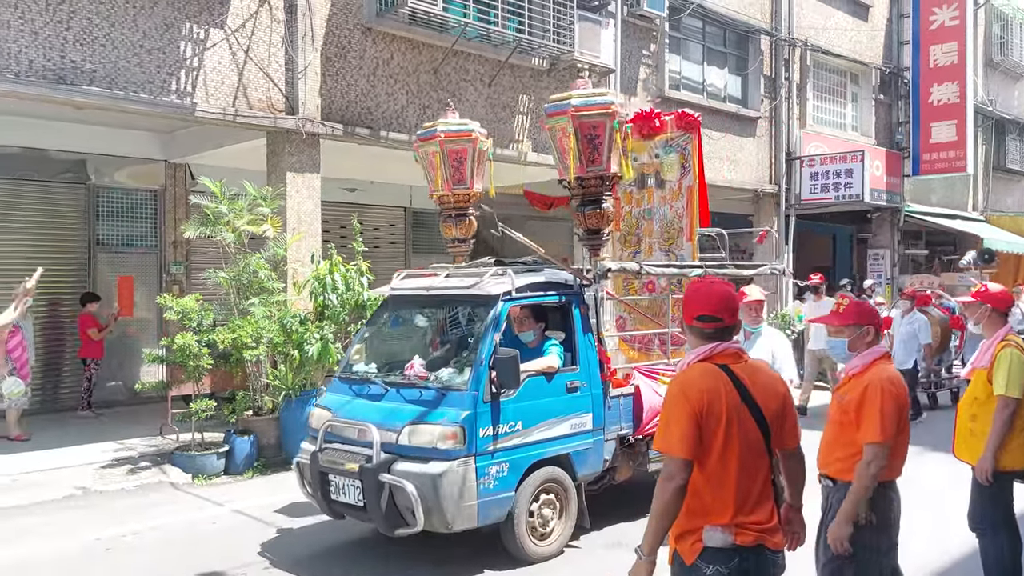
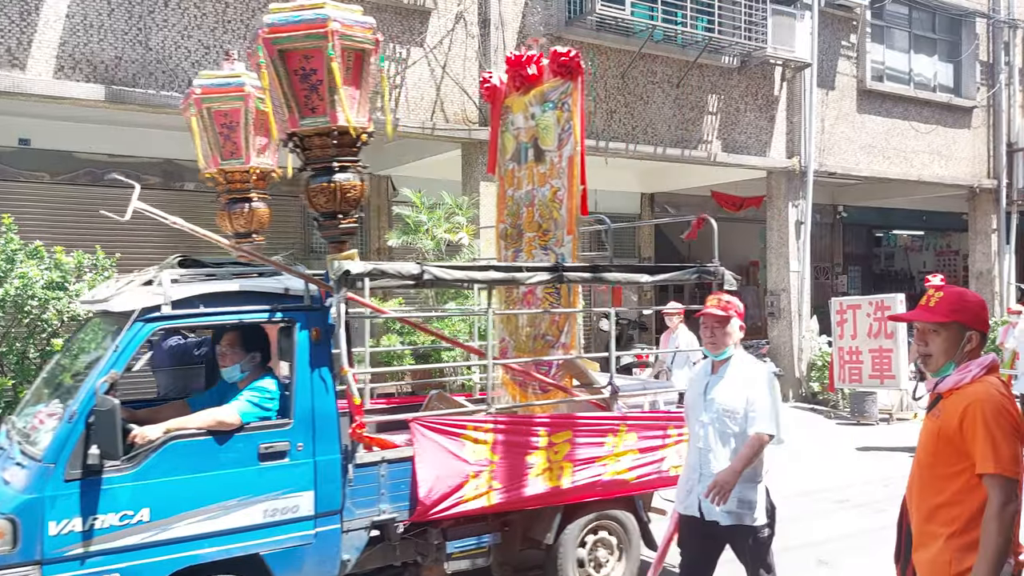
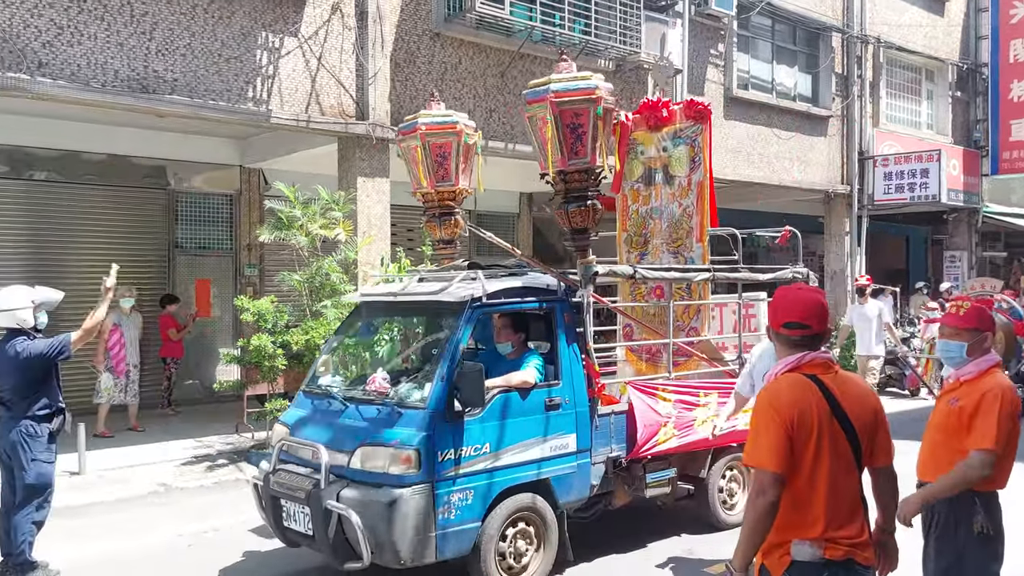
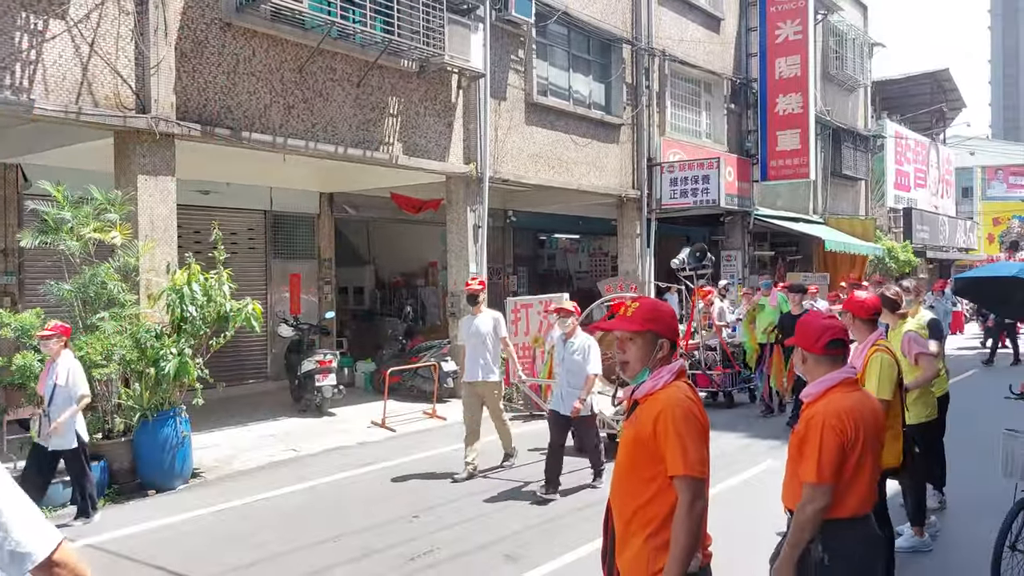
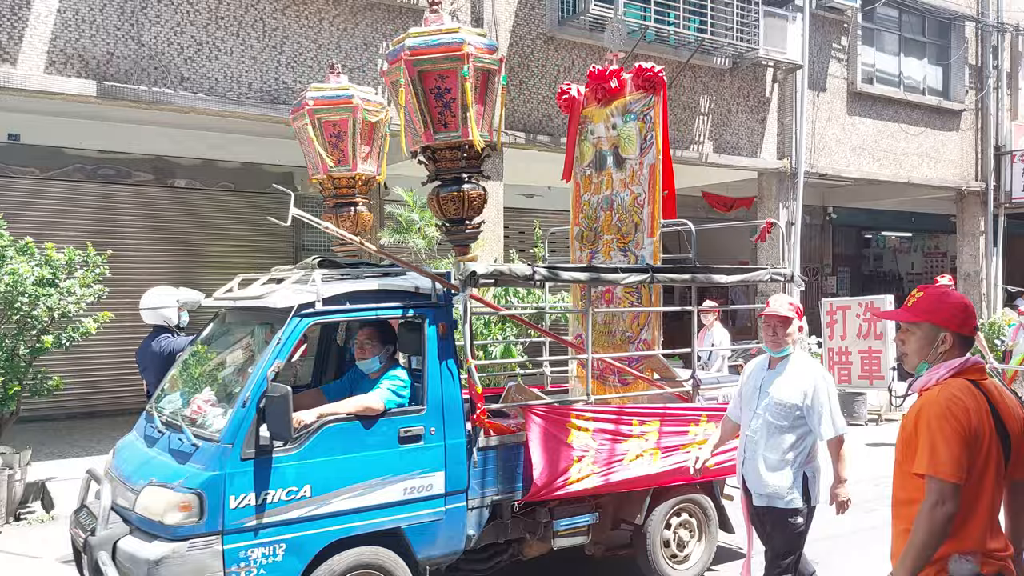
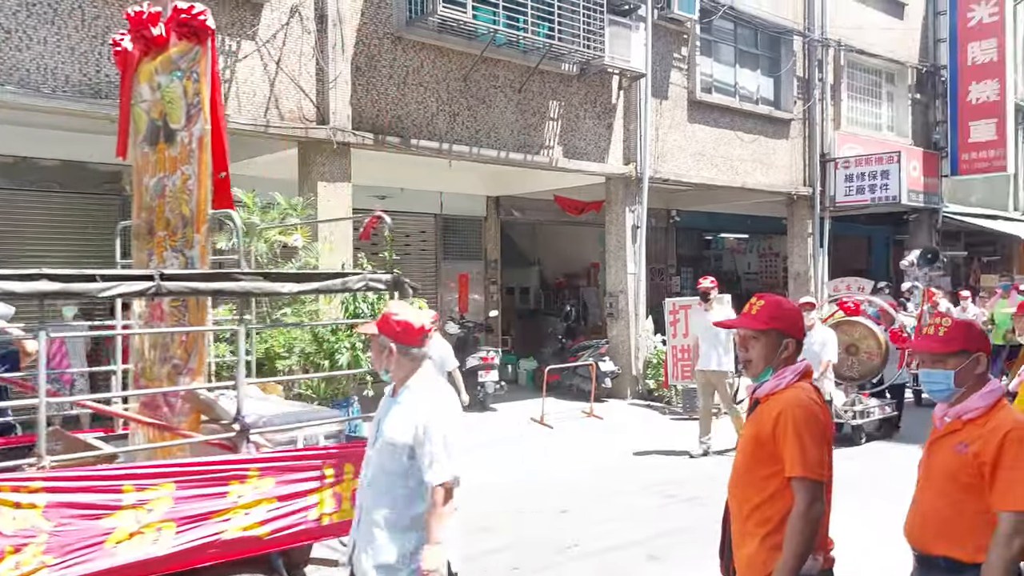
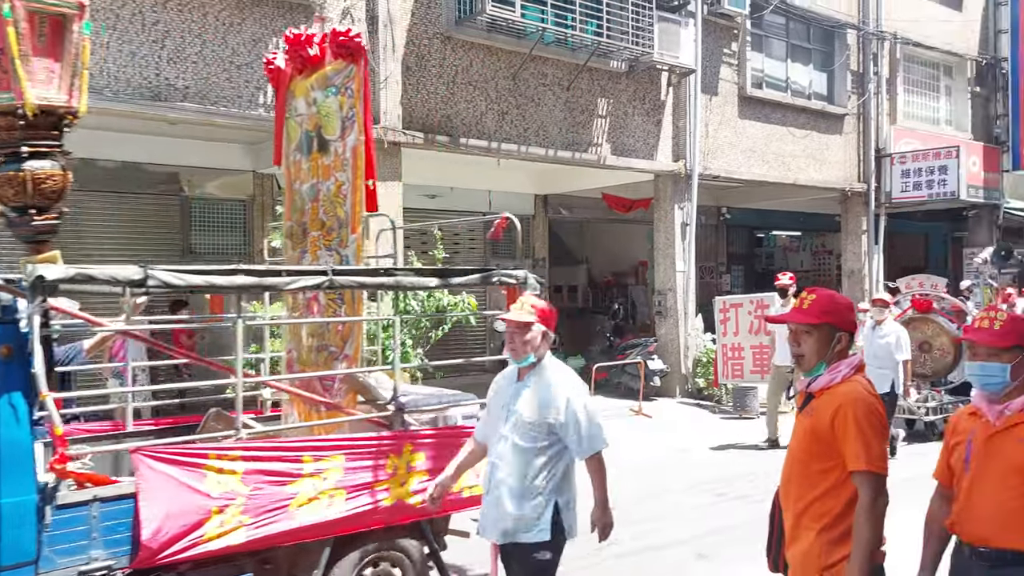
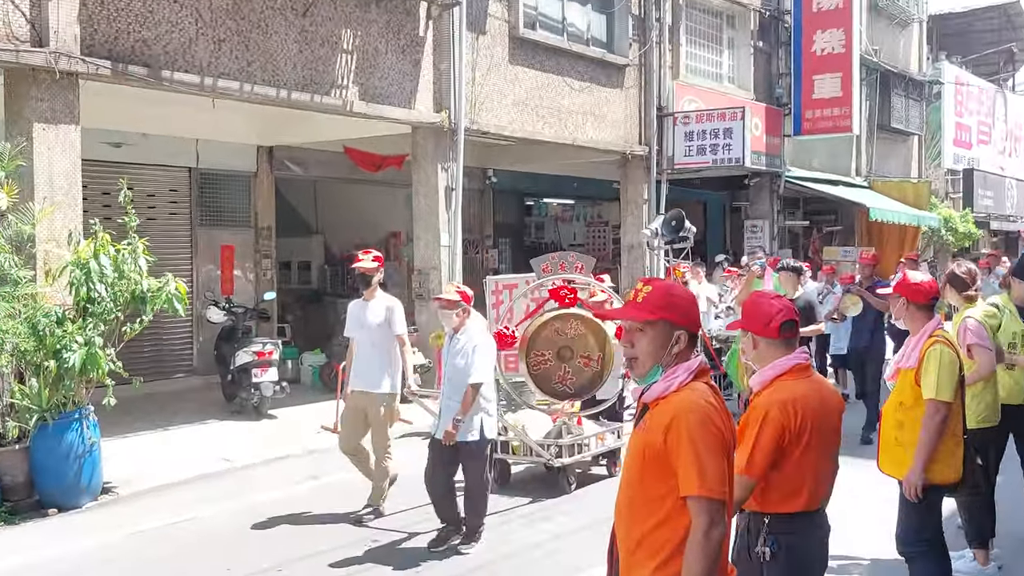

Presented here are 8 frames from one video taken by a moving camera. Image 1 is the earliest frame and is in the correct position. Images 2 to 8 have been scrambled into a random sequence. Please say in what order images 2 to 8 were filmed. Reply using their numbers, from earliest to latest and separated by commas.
3, 5, 2, 7, 6, 4, 8
